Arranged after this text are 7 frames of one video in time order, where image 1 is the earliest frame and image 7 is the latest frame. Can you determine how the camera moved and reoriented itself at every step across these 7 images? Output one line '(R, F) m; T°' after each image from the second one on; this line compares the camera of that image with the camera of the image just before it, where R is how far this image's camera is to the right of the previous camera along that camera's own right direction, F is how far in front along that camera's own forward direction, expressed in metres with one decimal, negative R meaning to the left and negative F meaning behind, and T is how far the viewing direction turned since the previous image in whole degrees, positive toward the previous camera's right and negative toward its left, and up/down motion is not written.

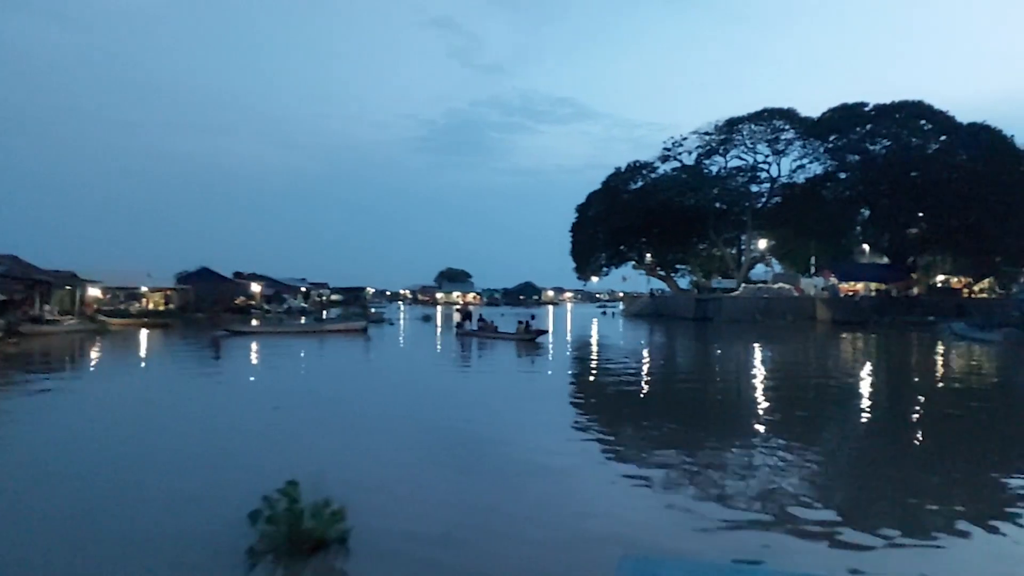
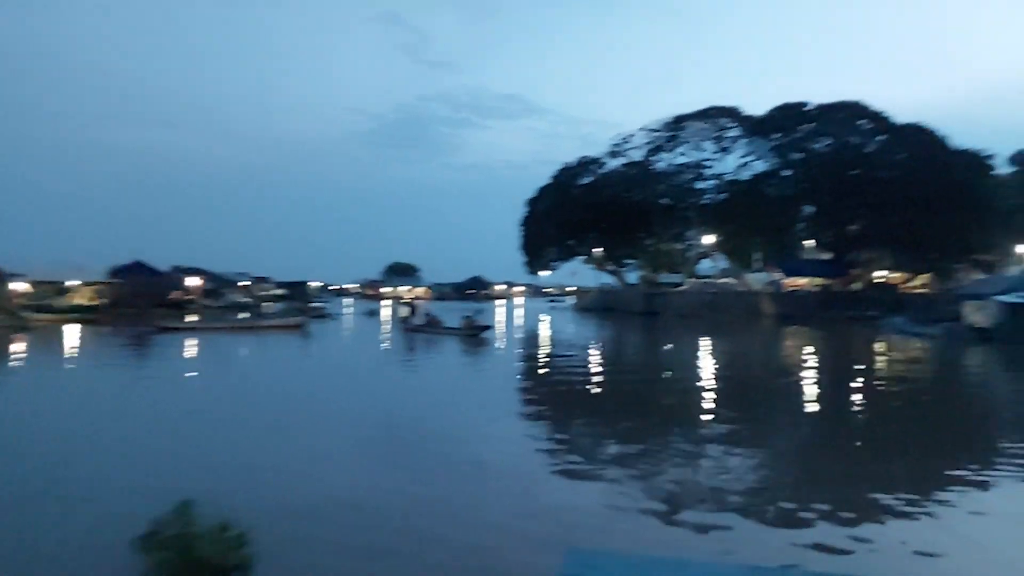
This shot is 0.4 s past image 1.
(0.0, +0.1) m; +4°
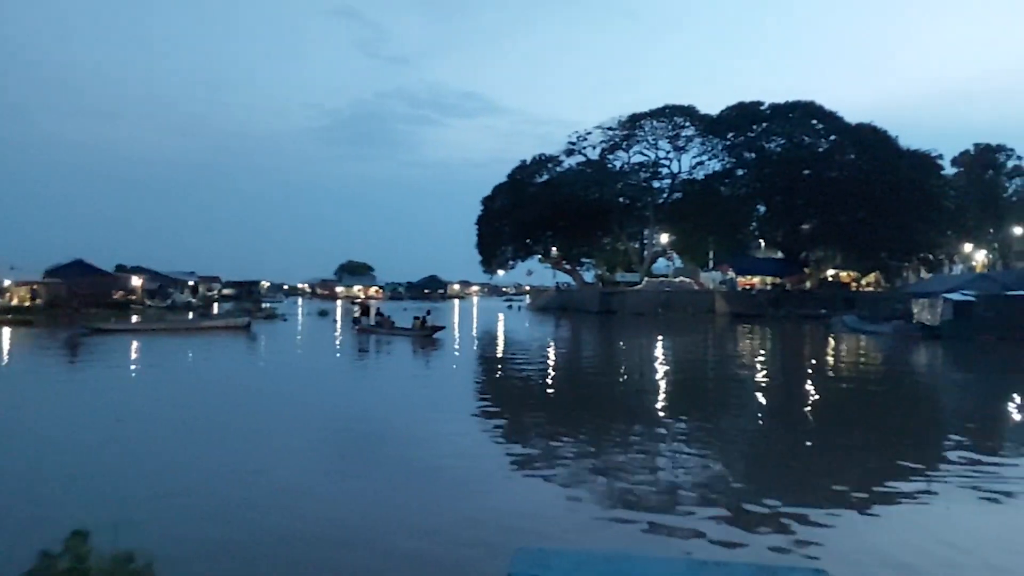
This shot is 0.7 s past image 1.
(0.0, +0.2) m; +3°
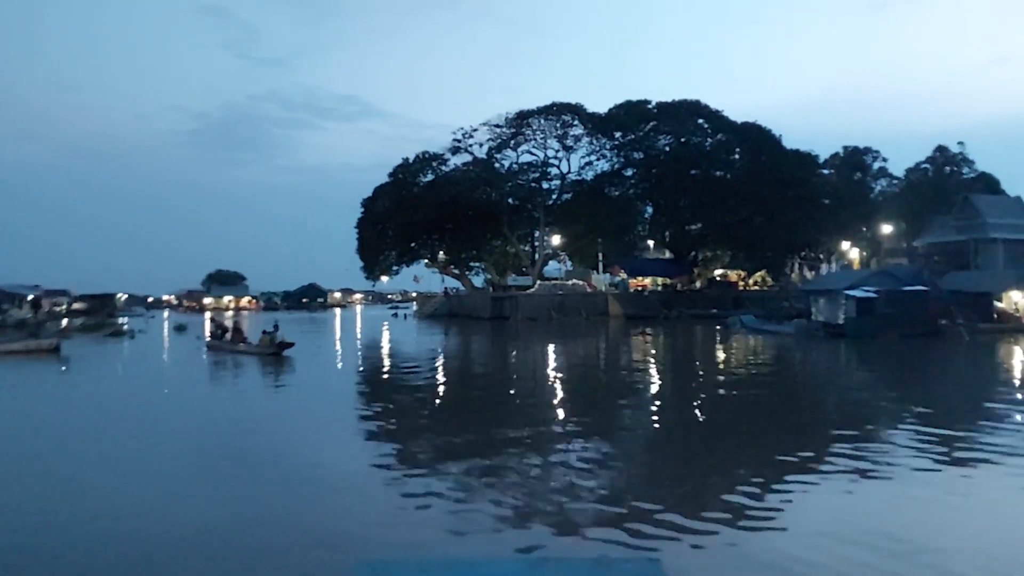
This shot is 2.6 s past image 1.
(0.0, +0.8) m; +8°
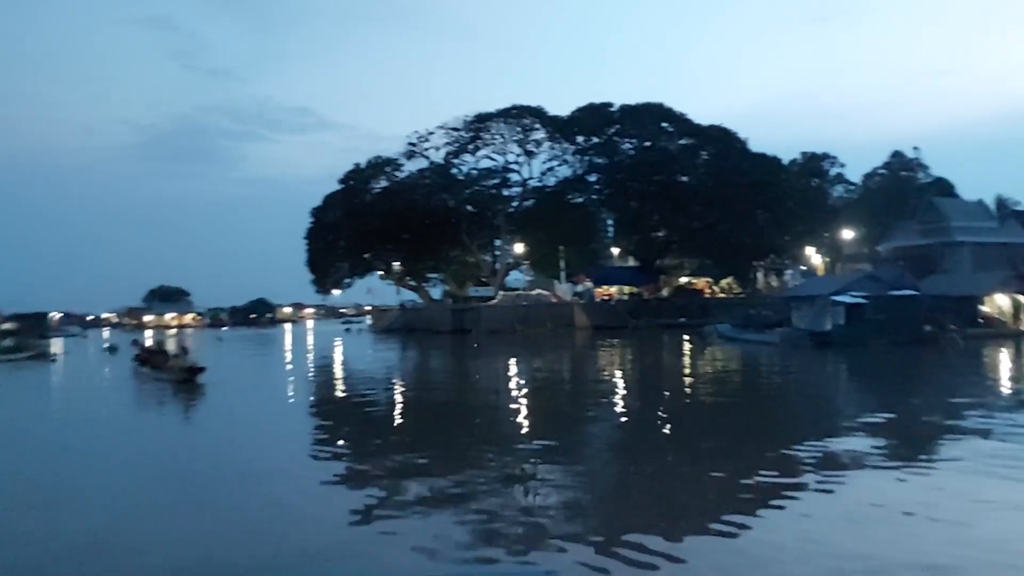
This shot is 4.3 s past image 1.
(-0.1, +0.7) m; +3°
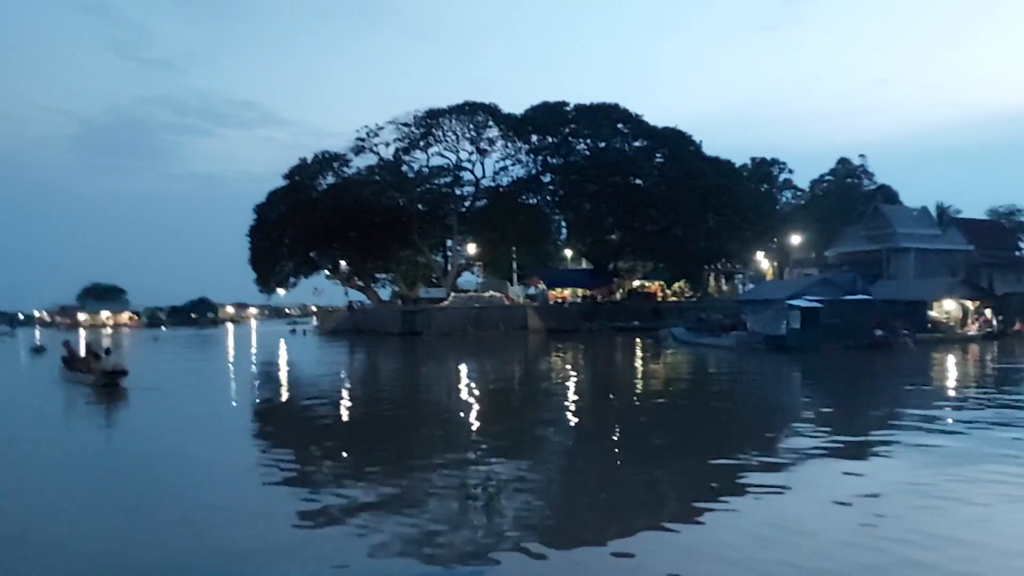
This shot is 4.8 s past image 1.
(0.0, +0.3) m; +4°
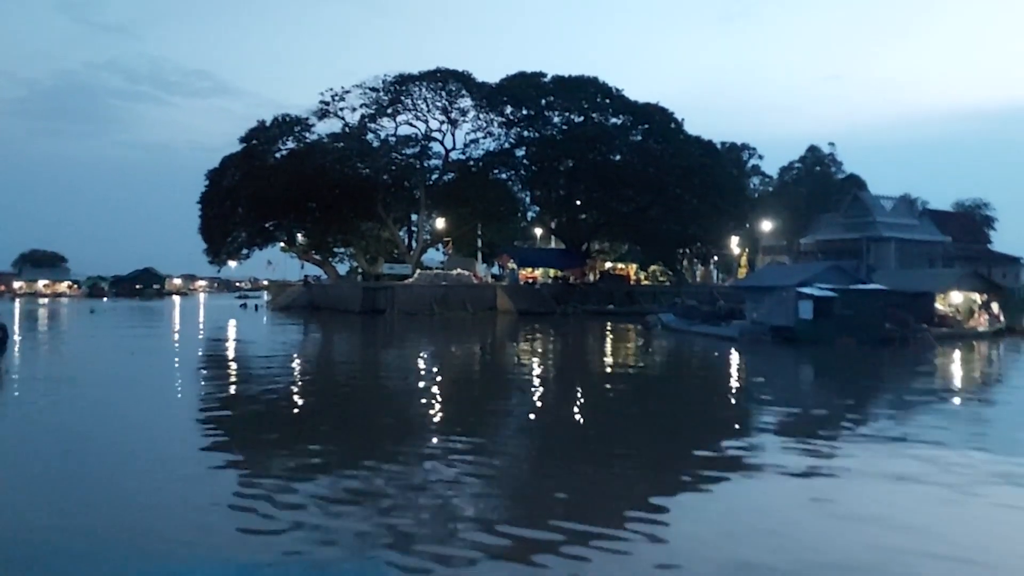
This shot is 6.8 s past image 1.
(-0.2, +0.8) m; +3°
